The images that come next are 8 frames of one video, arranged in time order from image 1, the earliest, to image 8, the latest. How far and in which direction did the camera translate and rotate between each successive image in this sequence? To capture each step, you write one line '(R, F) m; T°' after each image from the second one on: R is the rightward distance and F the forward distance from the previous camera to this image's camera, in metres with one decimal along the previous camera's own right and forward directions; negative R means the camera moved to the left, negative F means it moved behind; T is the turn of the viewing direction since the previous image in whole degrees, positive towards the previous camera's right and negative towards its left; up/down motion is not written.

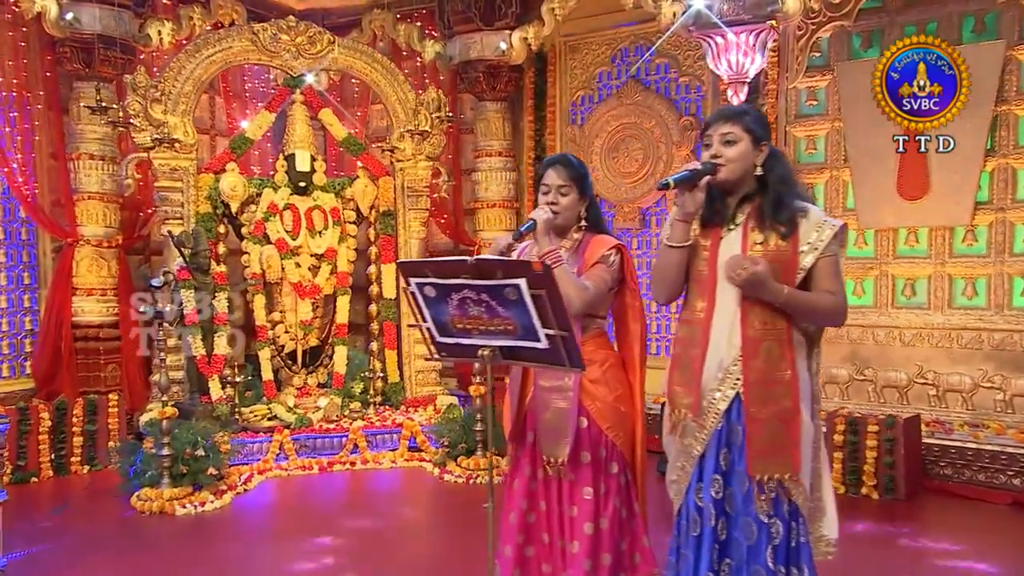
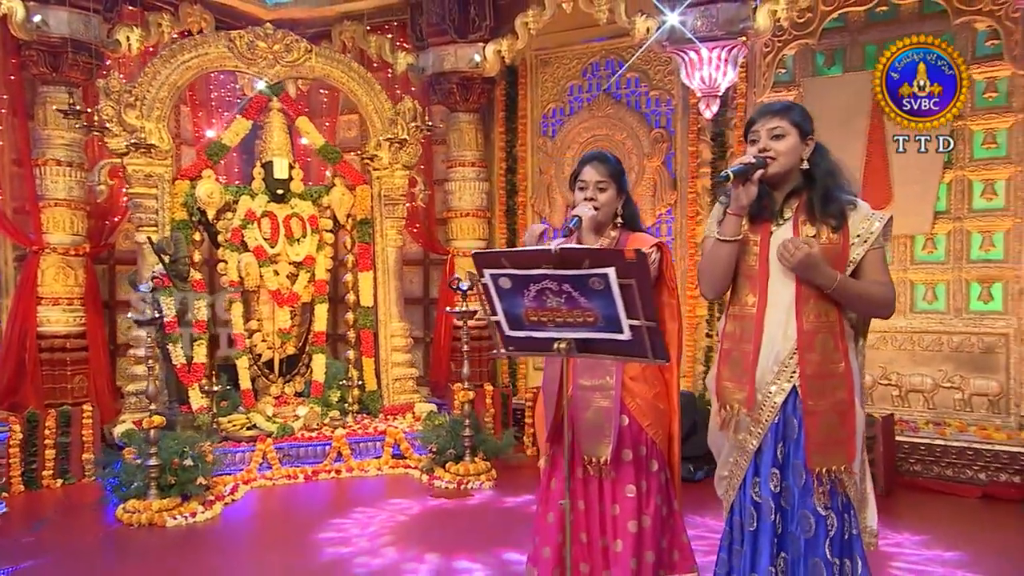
(-0.2, 0.0) m; +4°
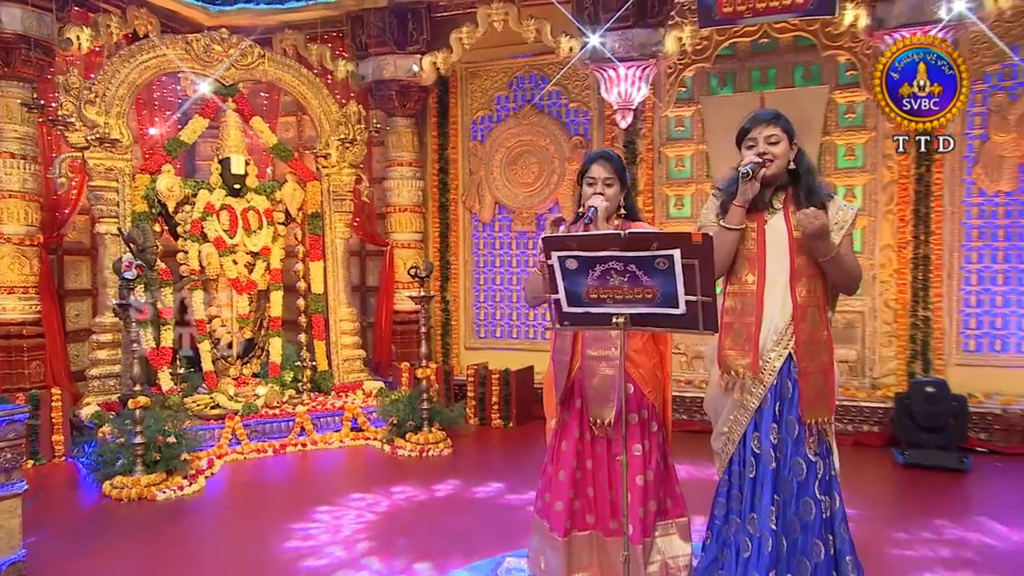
(-0.4, -0.5) m; +9°
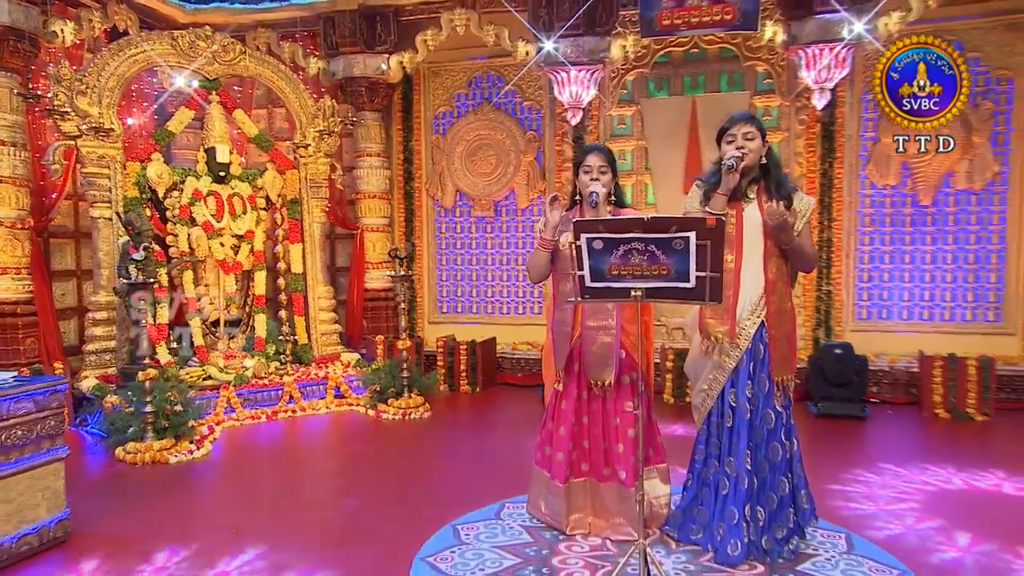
(-0.4, -0.5) m; +7°
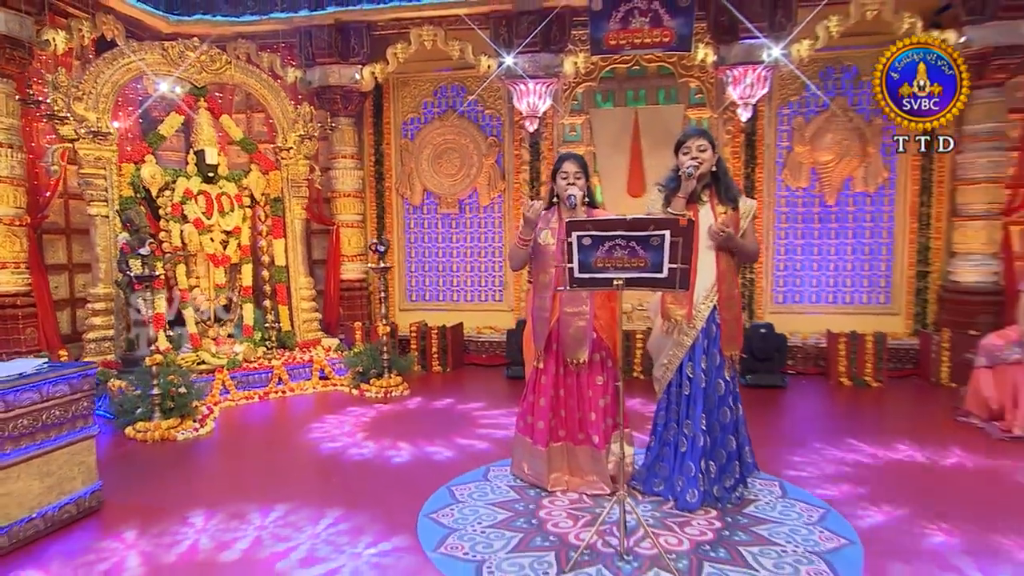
(-0.3, -0.6) m; +6°
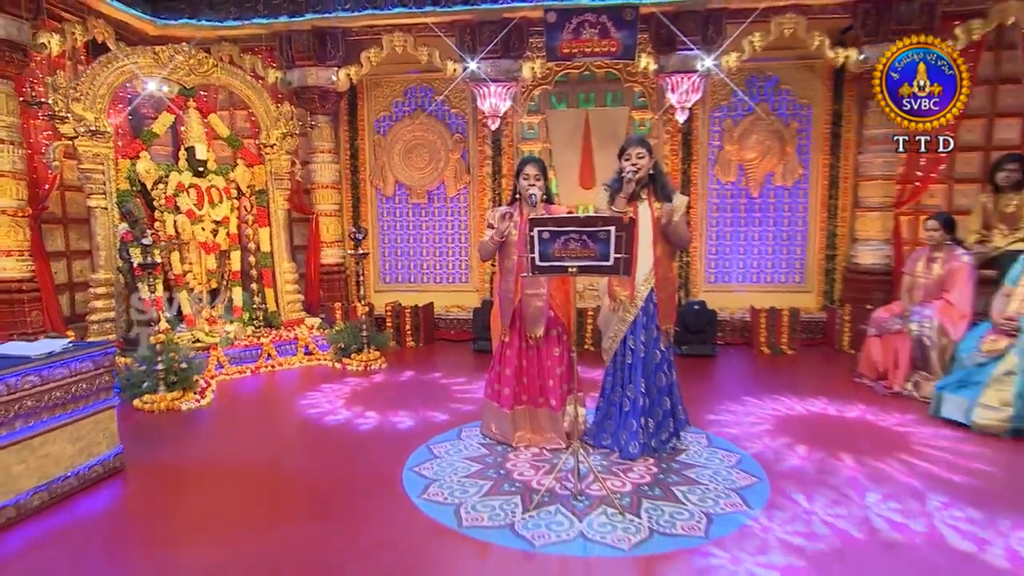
(-0.1, -0.7) m; +3°
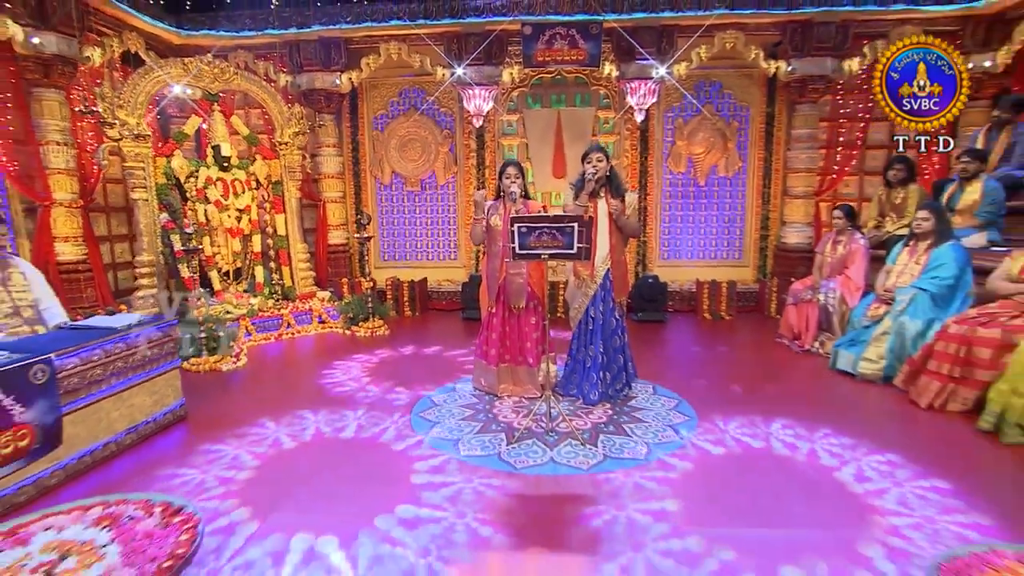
(0.0, -1.1) m; +1°
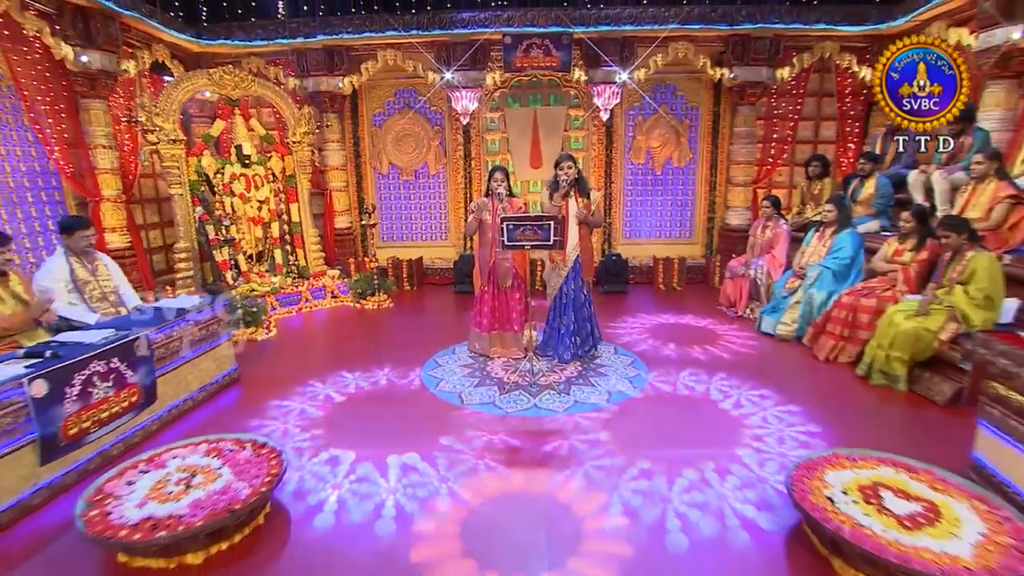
(-0.1, -1.2) m; +2°
